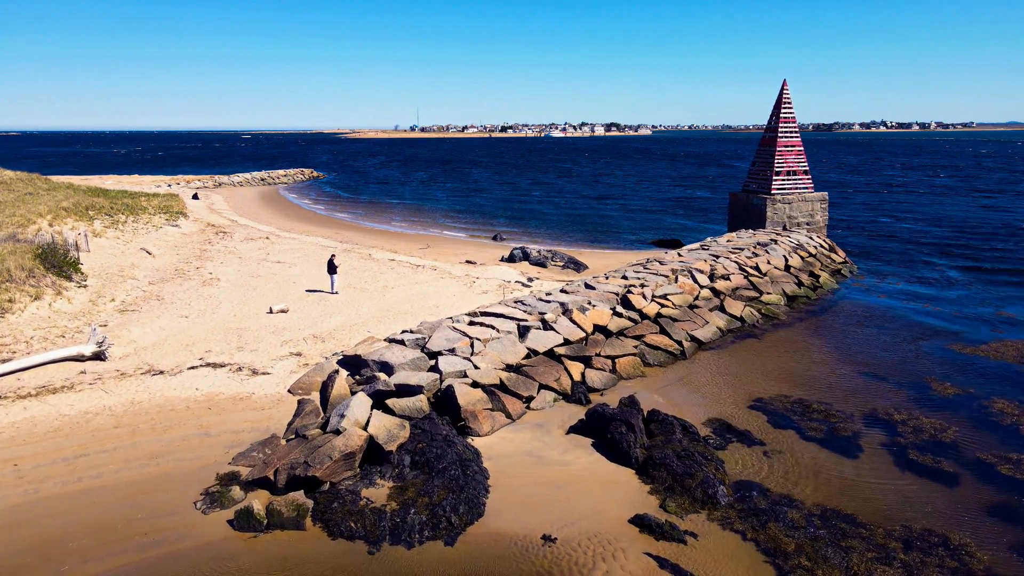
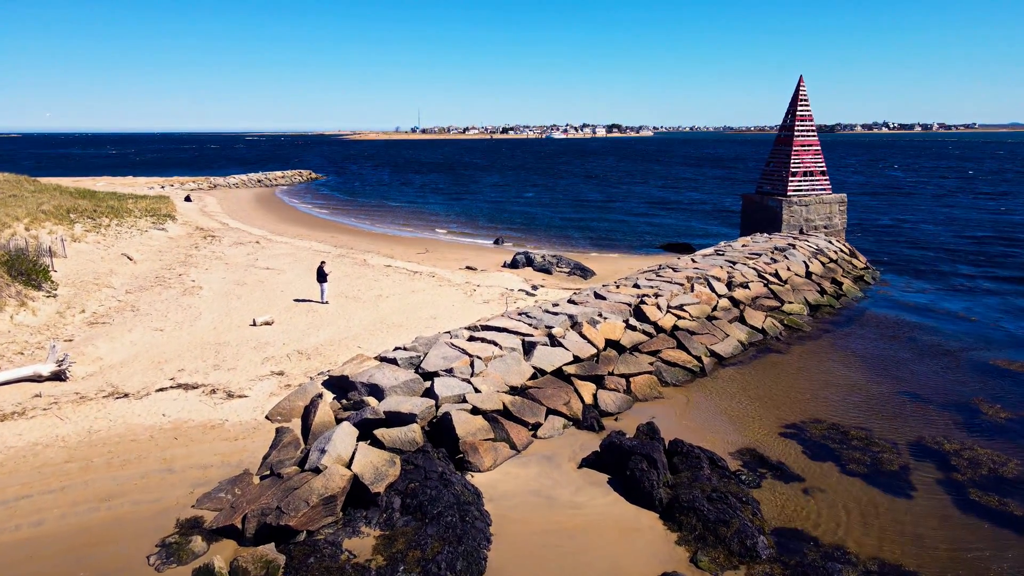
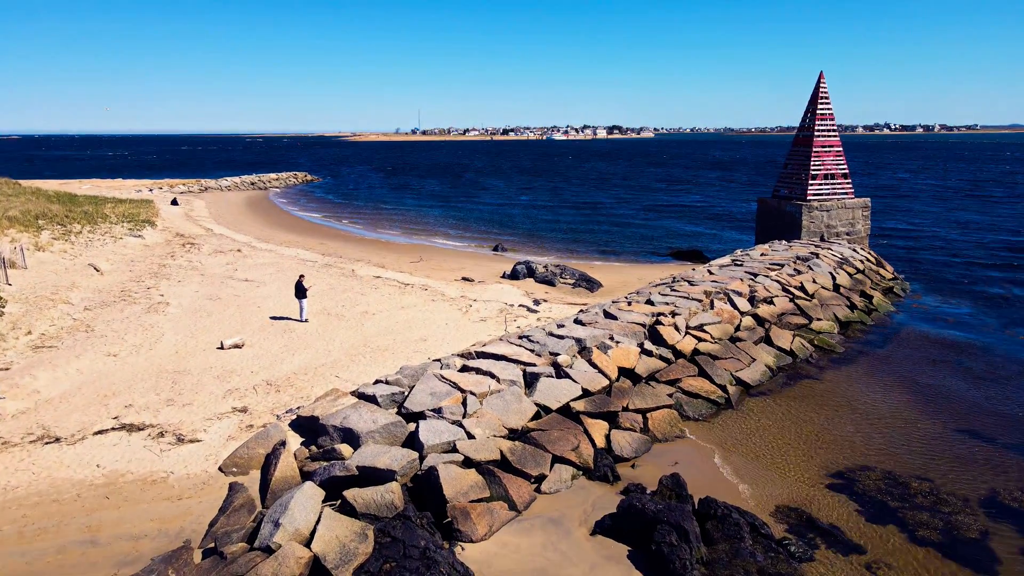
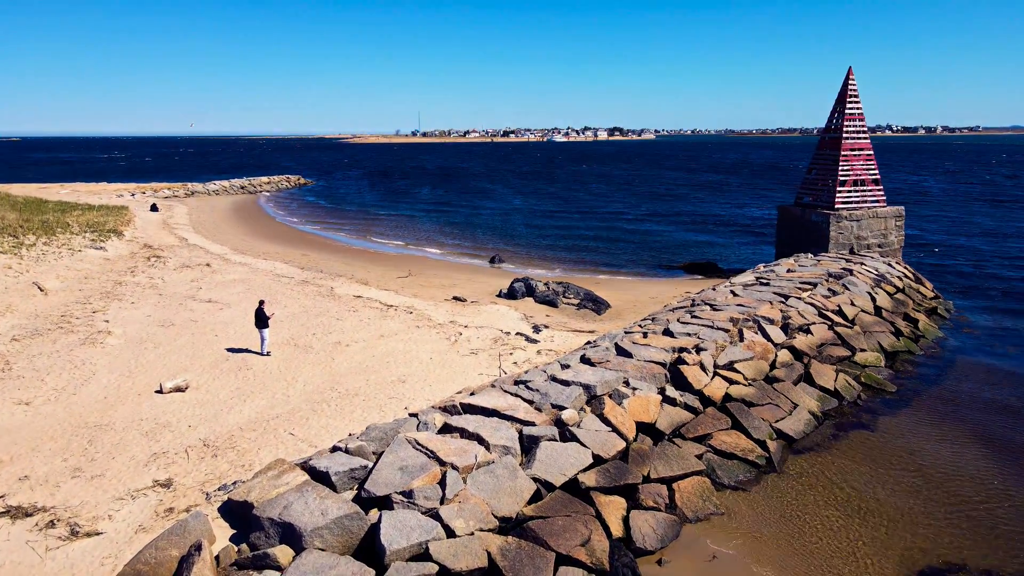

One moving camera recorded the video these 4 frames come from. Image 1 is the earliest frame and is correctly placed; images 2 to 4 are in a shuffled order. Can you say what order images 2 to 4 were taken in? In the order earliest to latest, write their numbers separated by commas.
2, 3, 4
